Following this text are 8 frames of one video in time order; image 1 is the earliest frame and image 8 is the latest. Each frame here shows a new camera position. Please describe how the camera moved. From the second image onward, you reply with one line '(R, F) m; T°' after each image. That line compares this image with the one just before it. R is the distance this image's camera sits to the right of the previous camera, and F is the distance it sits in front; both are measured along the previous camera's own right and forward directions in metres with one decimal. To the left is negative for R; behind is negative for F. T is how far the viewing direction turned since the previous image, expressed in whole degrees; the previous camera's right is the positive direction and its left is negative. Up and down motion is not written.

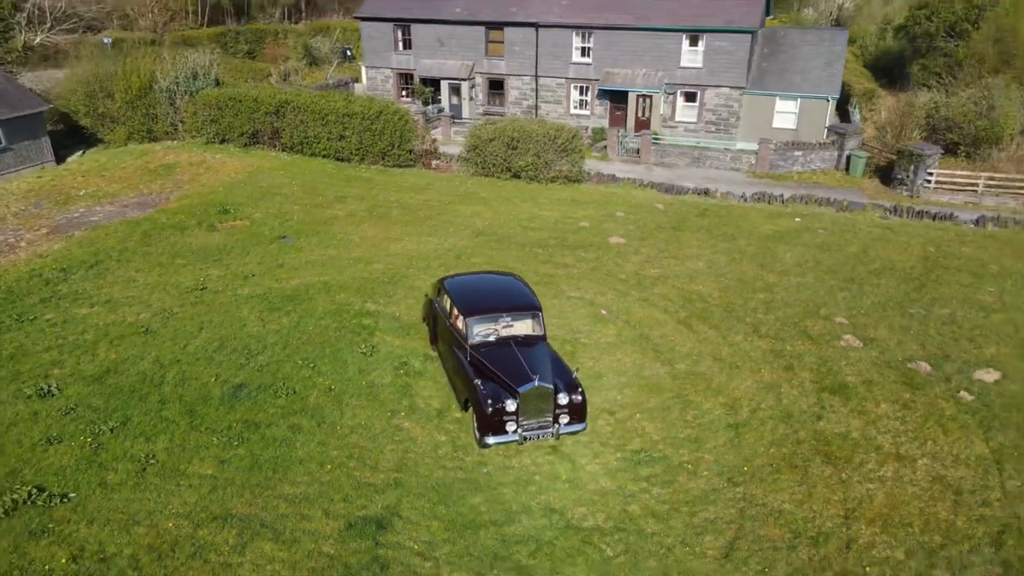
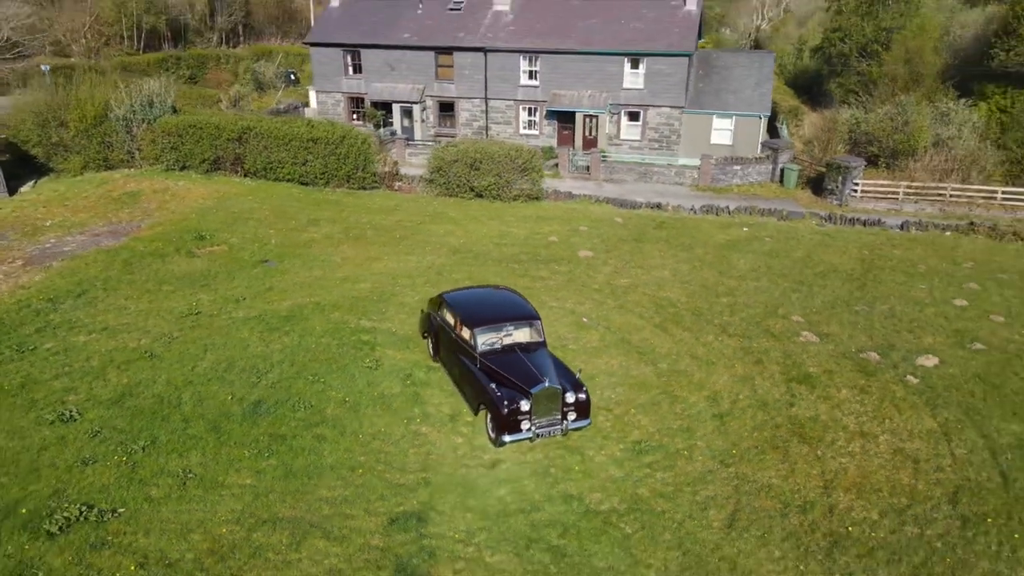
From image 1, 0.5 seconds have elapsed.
(-1.2, -1.0) m; +5°
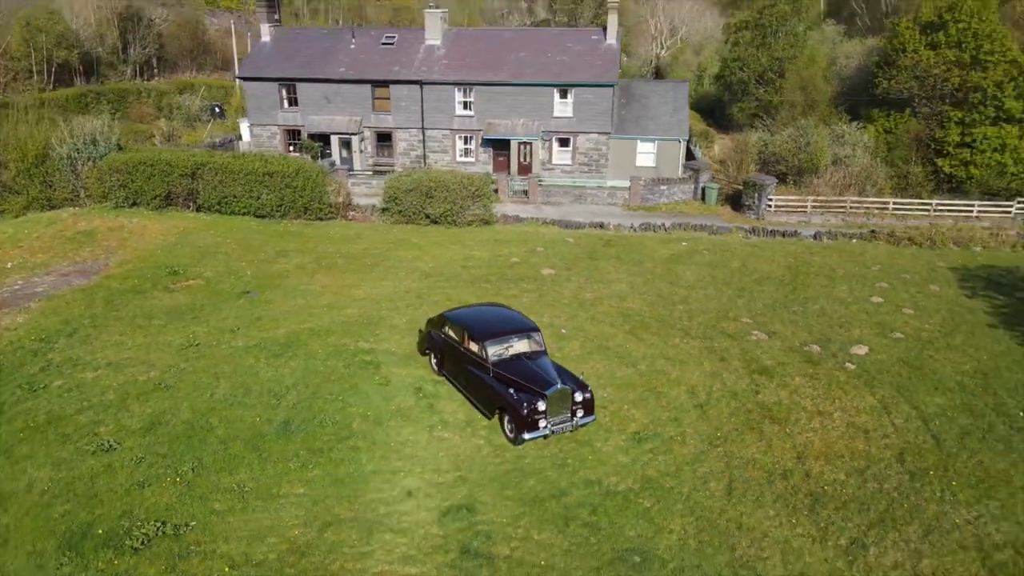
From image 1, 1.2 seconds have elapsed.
(-1.8, -1.4) m; +7°
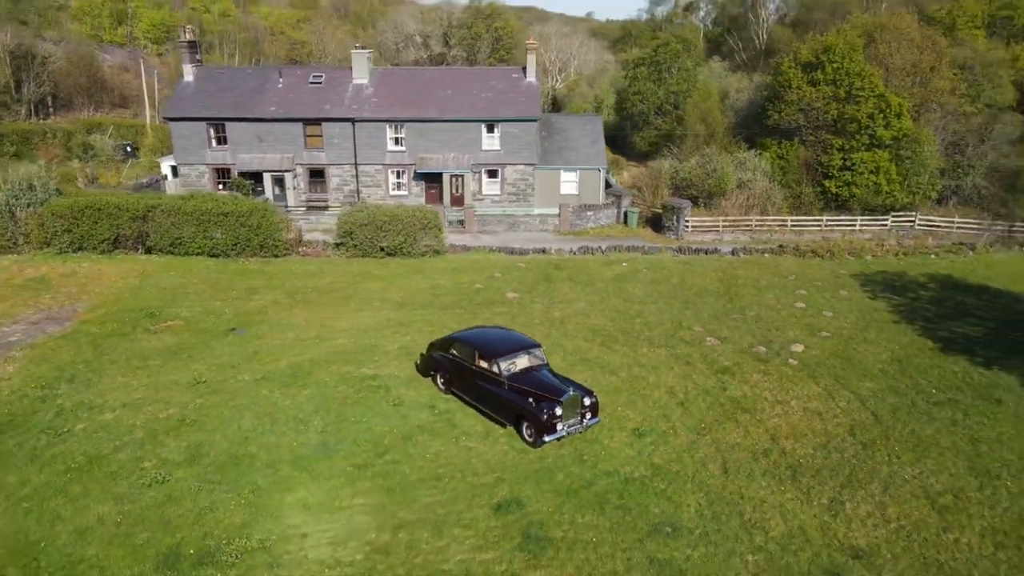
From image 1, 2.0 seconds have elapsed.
(-2.5, -1.6) m; +9°
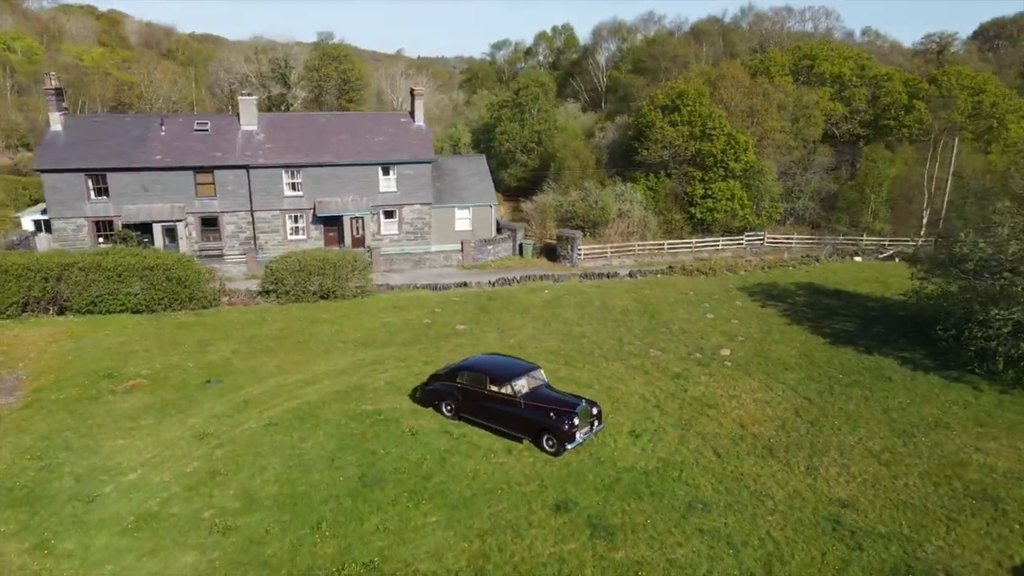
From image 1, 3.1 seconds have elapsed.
(-4.2, -1.4) m; +14°
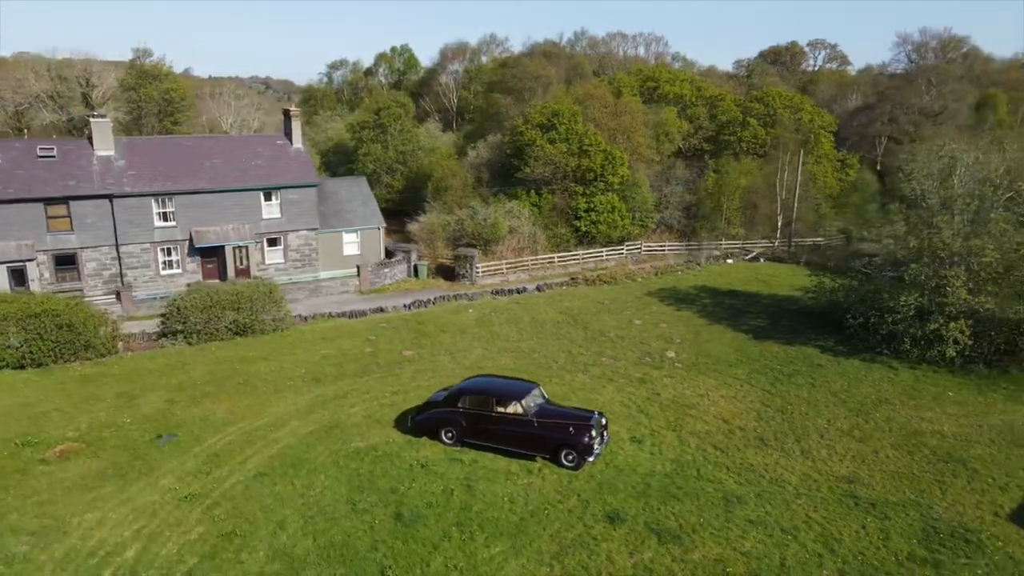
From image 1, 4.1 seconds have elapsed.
(-4.4, +0.8) m; +14°
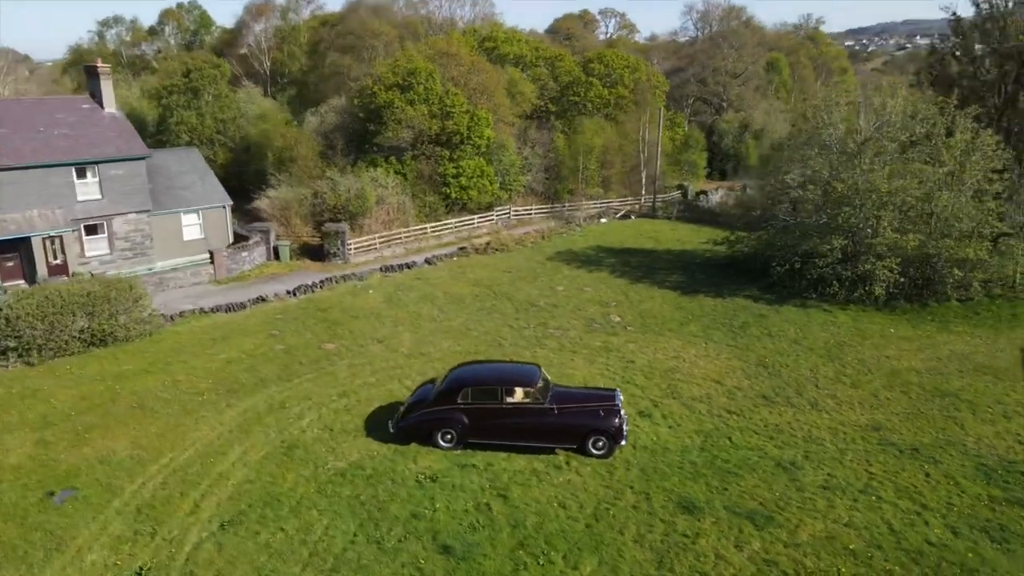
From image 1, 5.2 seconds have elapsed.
(-4.1, +3.3) m; +16°
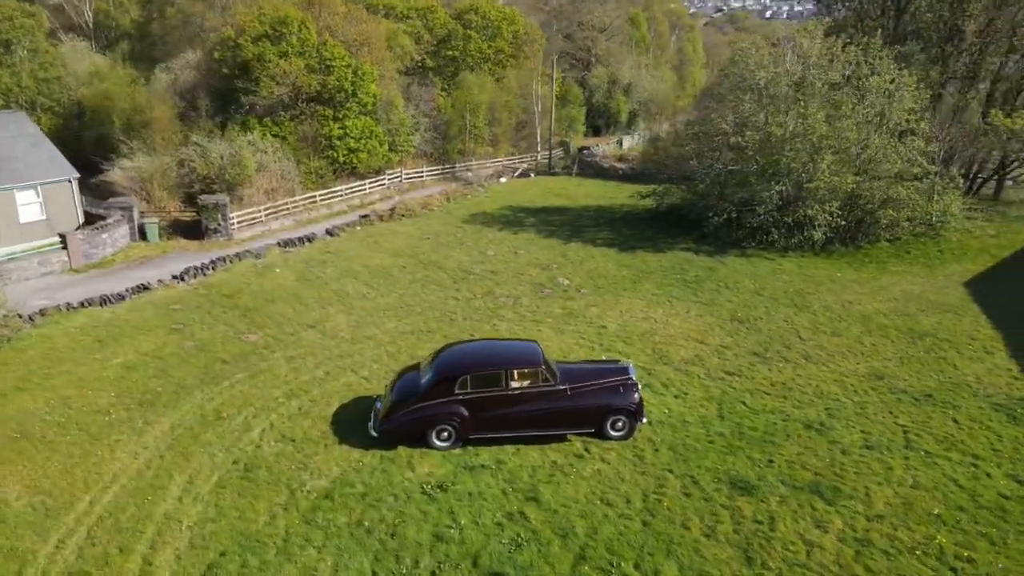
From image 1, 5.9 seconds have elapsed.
(-2.5, +2.5) m; +11°
